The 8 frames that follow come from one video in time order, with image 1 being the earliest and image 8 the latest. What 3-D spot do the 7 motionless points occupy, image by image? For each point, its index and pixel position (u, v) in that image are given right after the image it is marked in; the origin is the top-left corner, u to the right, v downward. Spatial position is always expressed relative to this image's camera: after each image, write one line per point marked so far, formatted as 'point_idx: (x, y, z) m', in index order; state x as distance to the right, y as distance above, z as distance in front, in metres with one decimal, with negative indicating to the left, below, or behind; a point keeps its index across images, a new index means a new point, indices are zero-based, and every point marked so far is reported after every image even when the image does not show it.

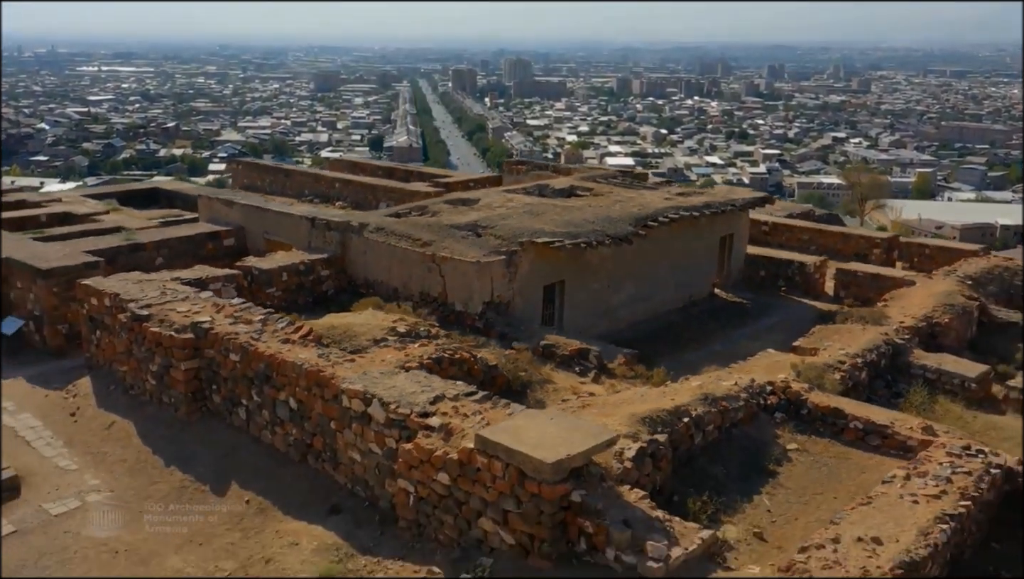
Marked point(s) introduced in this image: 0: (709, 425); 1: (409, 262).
0: (+1.0, -0.7, +5.6) m
1: (-0.7, +0.2, +8.4) m
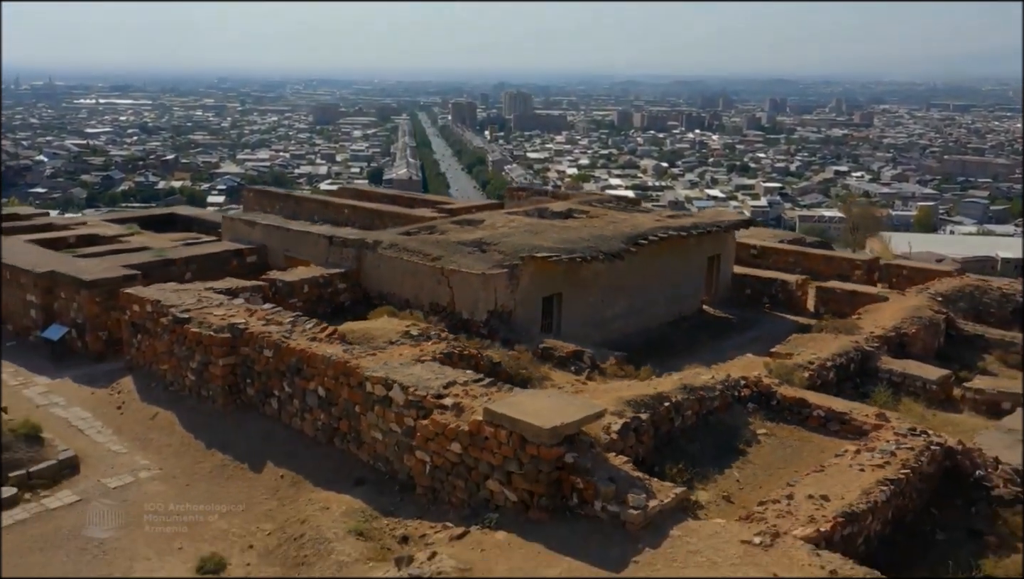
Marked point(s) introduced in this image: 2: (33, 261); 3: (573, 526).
0: (+1.0, -0.7, +6.3) m
1: (-0.7, +0.1, +9.2) m
2: (-4.2, +0.2, +9.9) m
3: (+0.3, -1.0, +4.9) m
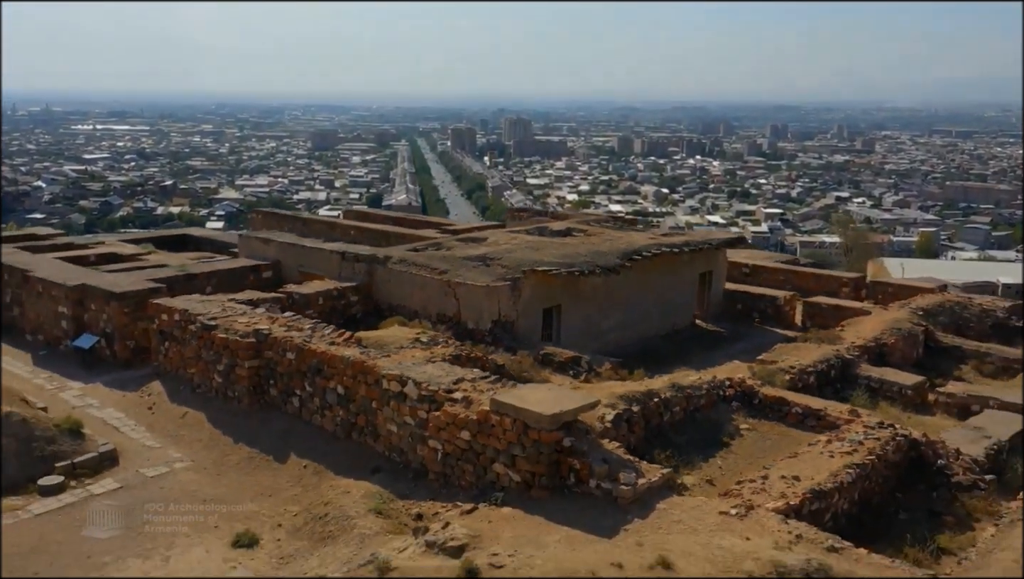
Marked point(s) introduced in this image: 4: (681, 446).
0: (+1.0, -0.7, +6.9) m
1: (-0.7, 0.0, +9.8) m
2: (-4.2, +0.1, +10.5) m
3: (+0.3, -1.0, +5.5) m
4: (+1.0, -0.9, +6.6) m
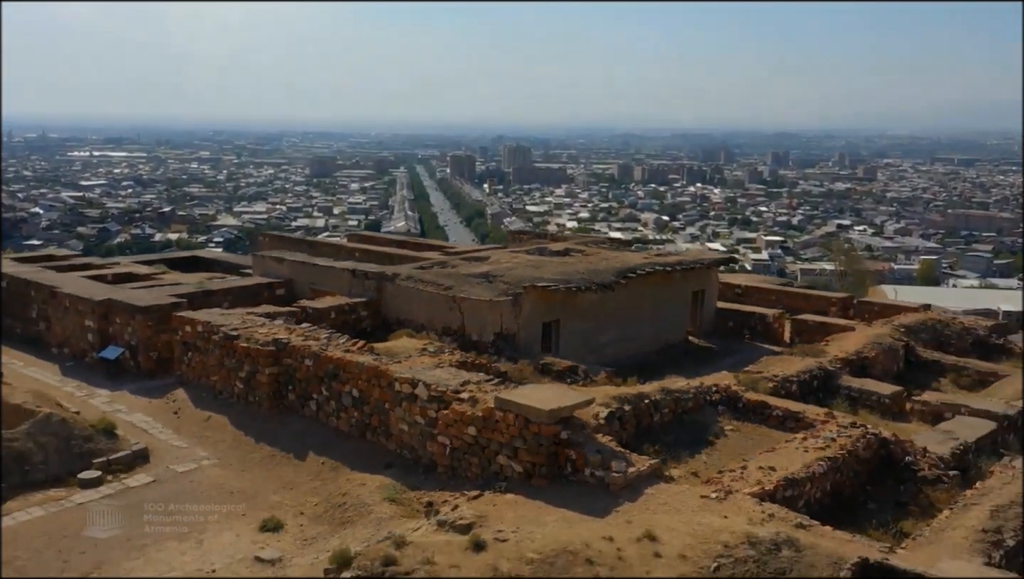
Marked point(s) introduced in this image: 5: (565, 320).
0: (+1.0, -0.8, +7.5) m
1: (-0.7, -0.1, +10.4) m
2: (-4.2, 0.0, +11.1) m
3: (+0.3, -1.1, +6.1) m
4: (+1.0, -1.0, +7.2) m
5: (+0.5, -0.3, +10.6) m
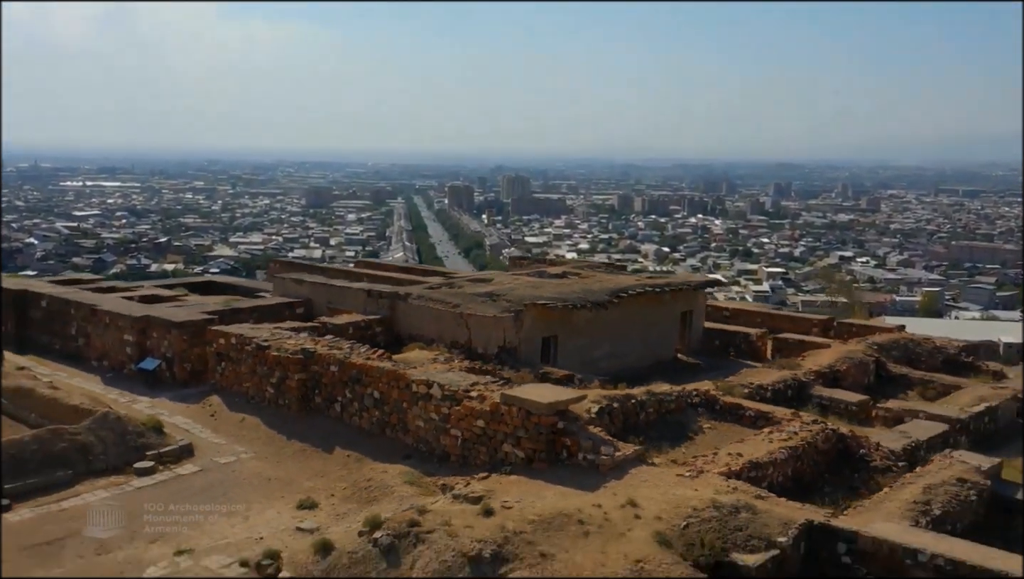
0: (+1.1, -0.9, +8.5) m
1: (-0.7, -0.3, +11.5) m
2: (-4.2, -0.2, +12.1) m
3: (+0.3, -1.1, +7.1) m
4: (+1.0, -1.1, +8.2) m
5: (+0.5, -0.5, +11.6) m
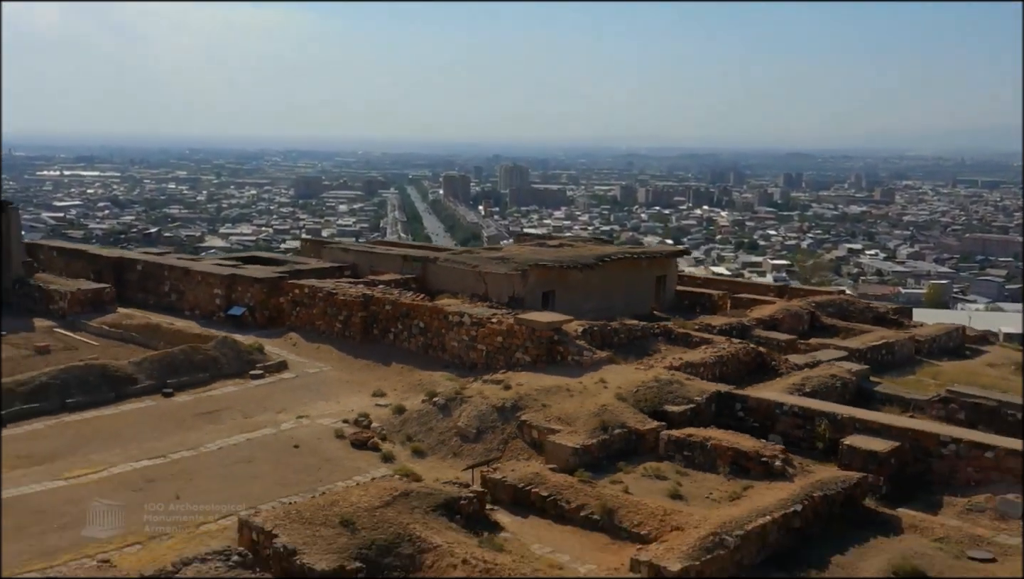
0: (+1.1, -0.4, +11.7) m
1: (-0.6, +0.2, +14.6) m
2: (-4.1, +0.3, +15.3) m
3: (+0.4, -0.7, +10.3) m
4: (+1.1, -0.6, +11.3) m
5: (+0.6, 0.0, +14.8) m
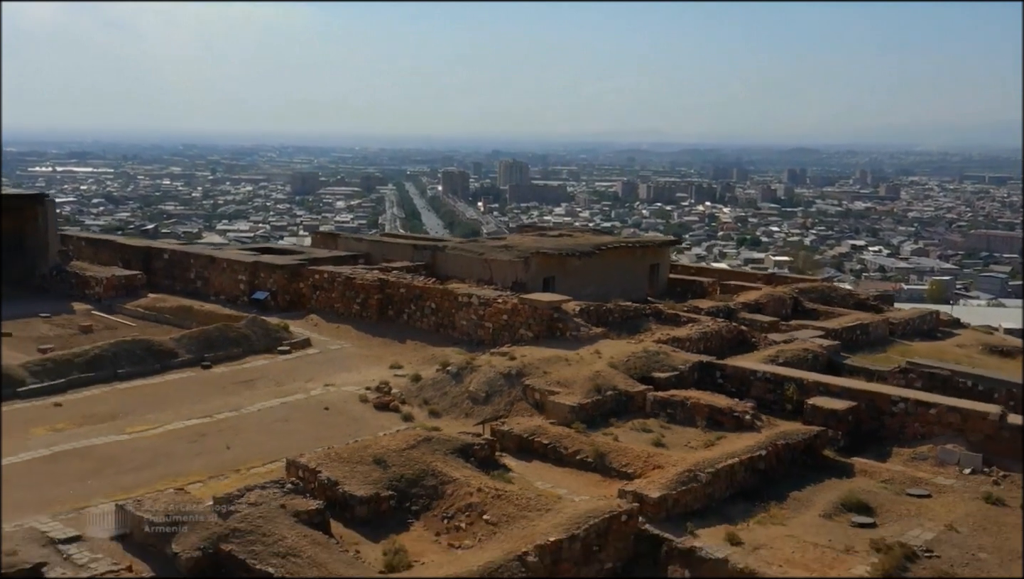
0: (+1.2, -0.3, +12.9) m
1: (-0.5, +0.4, +15.8) m
2: (-4.0, +0.5, +16.4) m
3: (+0.5, -0.5, +11.4) m
4: (+1.2, -0.4, +12.5) m
5: (+0.7, +0.2, +15.9) m
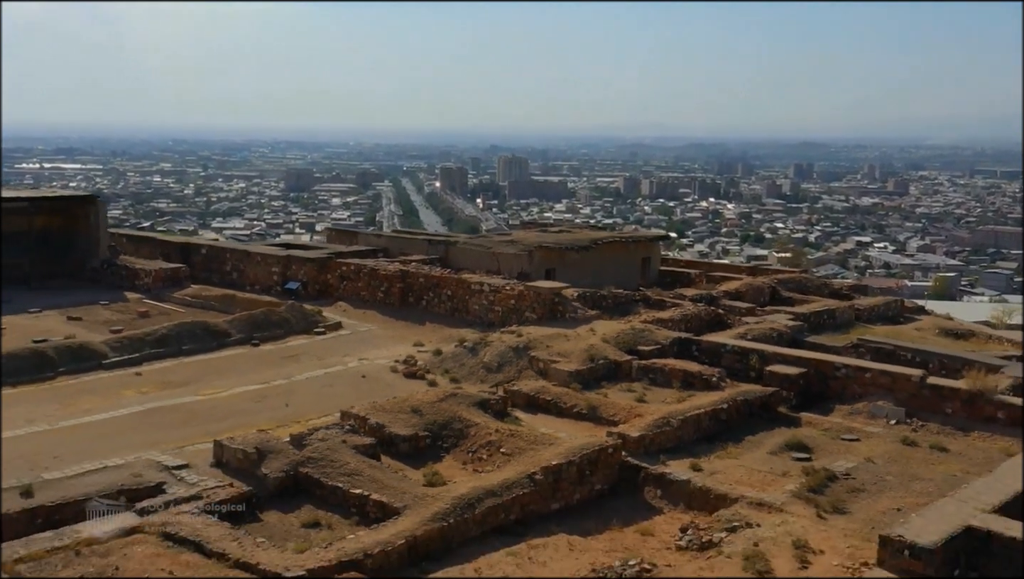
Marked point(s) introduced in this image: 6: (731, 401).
0: (+1.3, -0.1, +14.7) m
1: (-0.5, +0.5, +17.6) m
2: (-4.0, +0.6, +18.3) m
3: (+0.5, -0.4, +13.3) m
4: (+1.2, -0.3, +14.3) m
5: (+0.7, +0.3, +17.8) m
6: (+1.9, -1.0, +9.8) m
